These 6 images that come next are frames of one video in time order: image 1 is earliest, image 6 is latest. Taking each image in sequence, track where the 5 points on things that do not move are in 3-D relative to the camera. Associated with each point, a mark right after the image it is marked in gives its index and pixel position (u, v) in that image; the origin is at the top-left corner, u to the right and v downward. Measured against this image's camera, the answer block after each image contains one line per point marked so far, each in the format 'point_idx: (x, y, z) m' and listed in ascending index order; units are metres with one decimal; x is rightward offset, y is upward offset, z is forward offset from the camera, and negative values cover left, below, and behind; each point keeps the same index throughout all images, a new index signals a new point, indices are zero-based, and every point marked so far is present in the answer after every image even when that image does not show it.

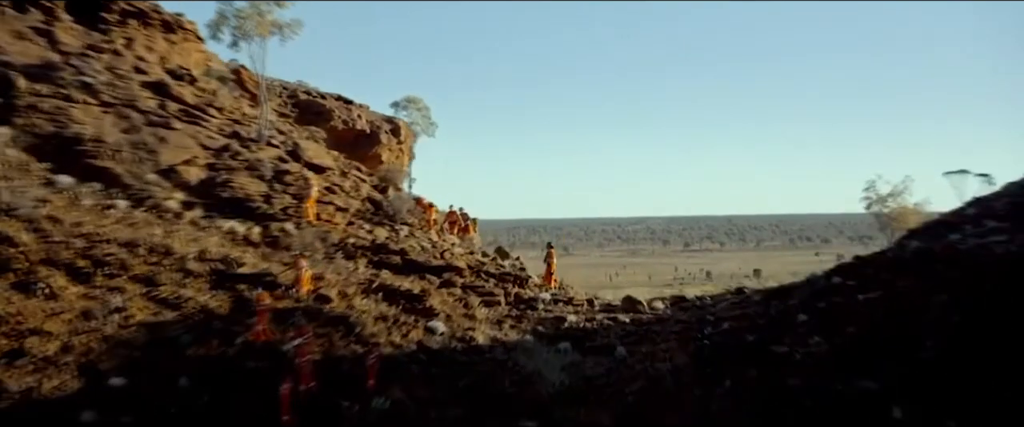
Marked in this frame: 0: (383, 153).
0: (-2.7, +1.3, +19.0) m
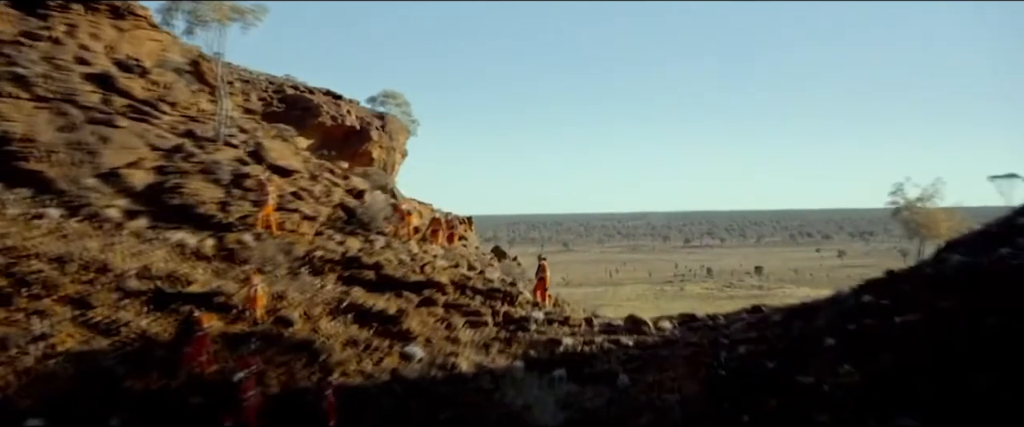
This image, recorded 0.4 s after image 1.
0: (-2.8, +1.3, +18.2) m
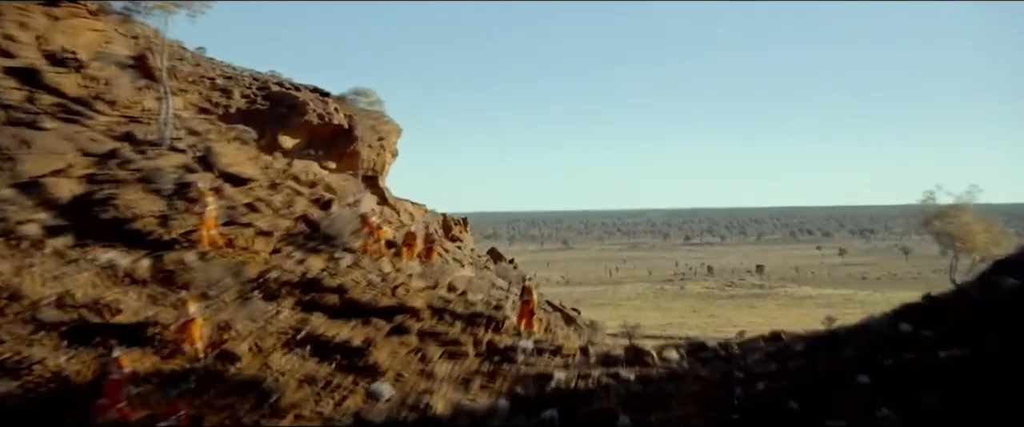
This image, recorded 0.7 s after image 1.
0: (-2.9, +1.3, +17.5) m
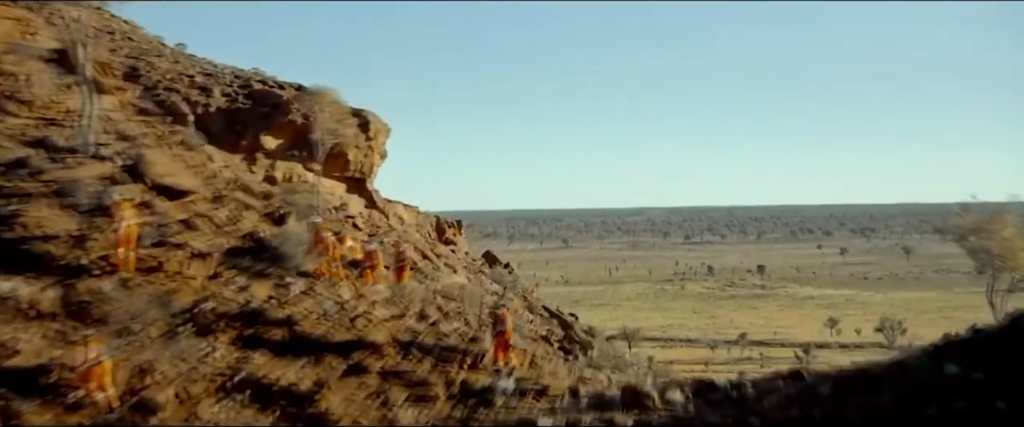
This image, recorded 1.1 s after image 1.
0: (-3.0, +1.2, +16.7) m
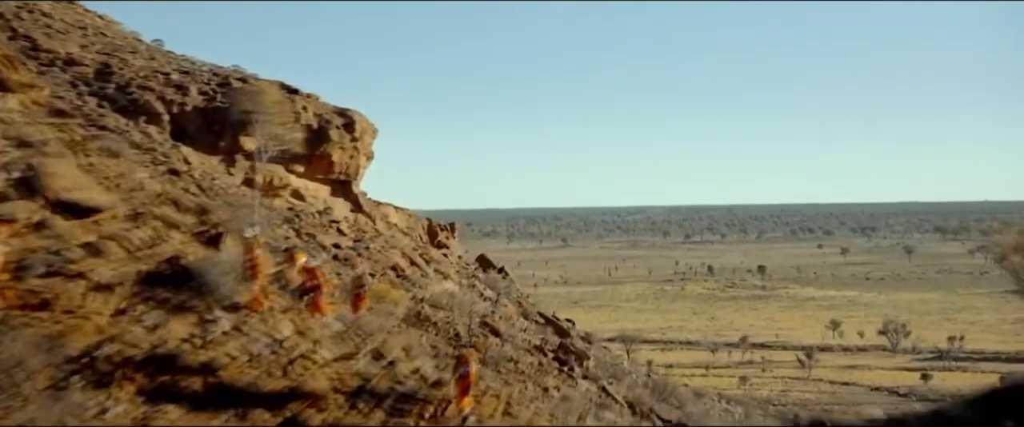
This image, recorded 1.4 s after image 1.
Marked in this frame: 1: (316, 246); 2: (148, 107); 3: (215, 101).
0: (-3.1, +1.1, +15.9) m
1: (-3.2, -0.5, +14.8) m
2: (-6.1, +1.8, +15.0) m
3: (-5.0, +1.9, +15.3) m
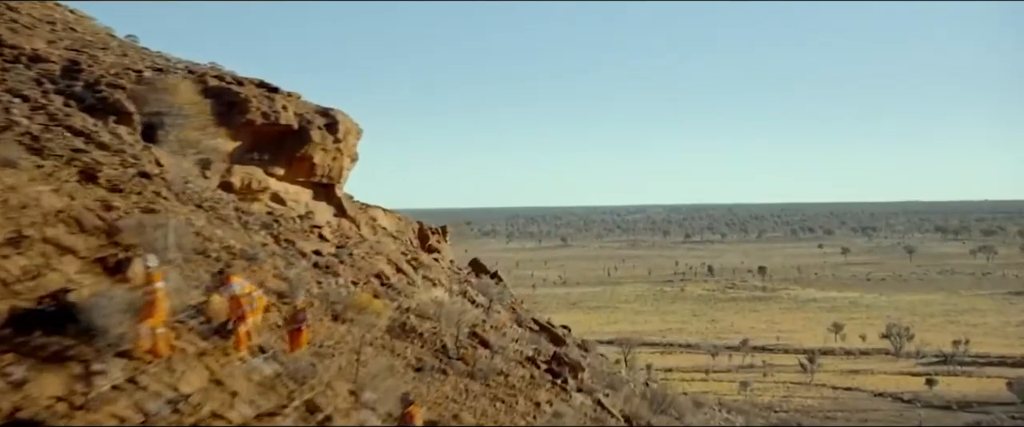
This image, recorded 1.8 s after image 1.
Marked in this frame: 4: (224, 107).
0: (-3.3, +1.0, +15.2) m
1: (-3.4, -0.6, +14.0) m
2: (-6.2, +1.7, +14.3) m
3: (-5.2, +1.8, +14.6) m
4: (-4.7, +1.7, +14.5) m
